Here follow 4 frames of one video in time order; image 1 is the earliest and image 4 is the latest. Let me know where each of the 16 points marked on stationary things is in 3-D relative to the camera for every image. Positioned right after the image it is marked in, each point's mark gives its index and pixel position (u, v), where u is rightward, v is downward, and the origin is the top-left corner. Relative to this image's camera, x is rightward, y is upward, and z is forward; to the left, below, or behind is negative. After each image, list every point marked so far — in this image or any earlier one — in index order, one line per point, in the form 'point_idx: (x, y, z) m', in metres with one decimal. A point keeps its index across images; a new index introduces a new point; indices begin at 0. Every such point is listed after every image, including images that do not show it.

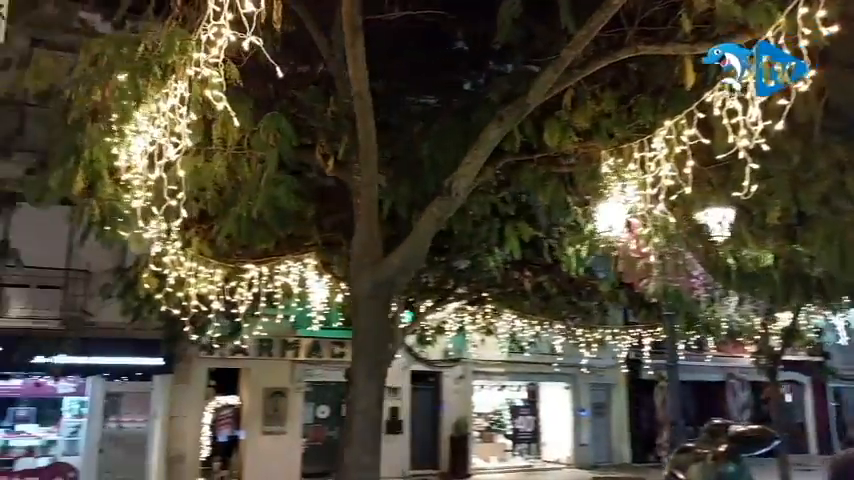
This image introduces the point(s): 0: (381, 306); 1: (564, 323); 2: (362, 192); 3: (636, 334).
0: (-0.4, -0.4, +4.8) m
1: (+2.6, -1.6, +13.3) m
2: (-0.4, +0.3, +4.5) m
3: (+4.7, -2.1, +15.9) m
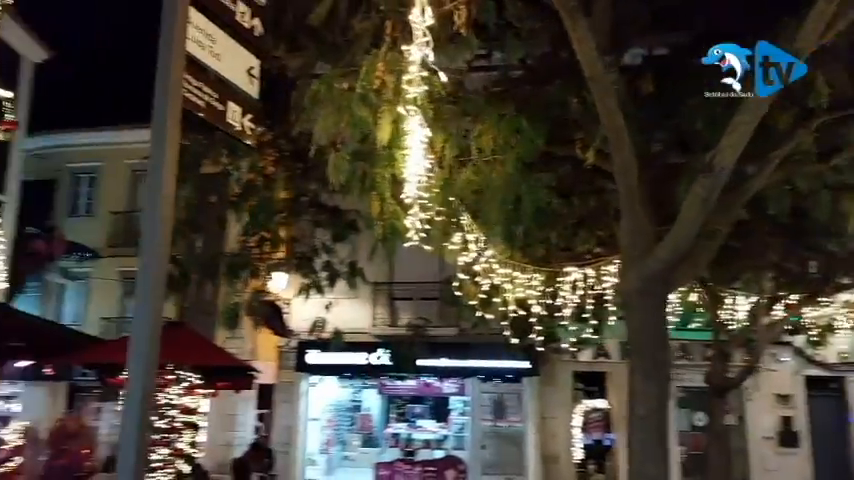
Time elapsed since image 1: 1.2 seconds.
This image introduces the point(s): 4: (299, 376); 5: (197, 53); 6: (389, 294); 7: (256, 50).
0: (+1.4, -0.4, +4.4) m
1: (+8.3, -1.1, +10.3) m
2: (+1.2, +0.4, +4.2) m
3: (+11.5, -1.4, +11.5) m
4: (-2.7, -2.9, +15.0) m
5: (-1.1, +0.8, +3.2) m
6: (-0.8, -1.2, +14.9) m
7: (-0.9, +1.0, +3.6) m
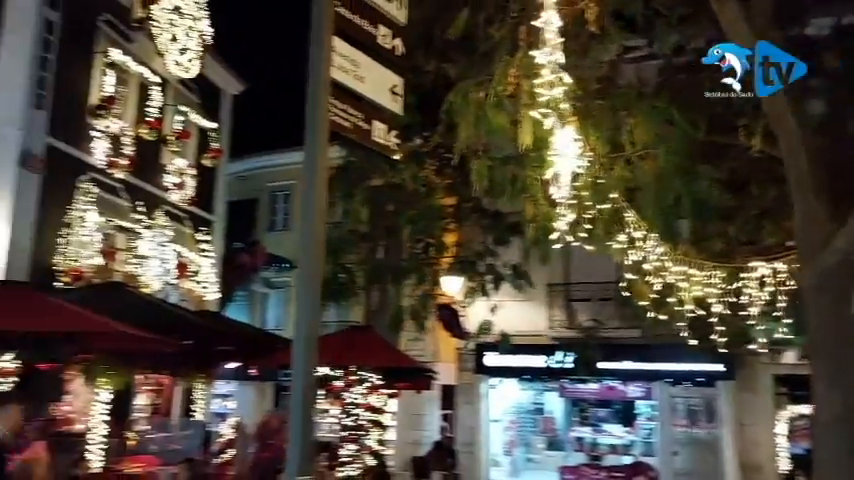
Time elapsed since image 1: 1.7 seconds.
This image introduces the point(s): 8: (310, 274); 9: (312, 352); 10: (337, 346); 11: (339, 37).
0: (+2.3, -0.3, +4.0) m
1: (+10.5, -0.7, +8.0) m
2: (+2.0, +0.4, +3.9) m
3: (+13.8, -0.9, +8.3) m
4: (+1.1, -3.0, +15.2) m
5: (-0.4, +0.8, +3.5) m
6: (+2.9, -1.2, +14.7) m
7: (-0.2, +0.9, +3.8) m
8: (-0.5, -0.2, +3.2) m
9: (-0.5, -0.5, +3.1) m
10: (-1.2, -1.3, +9.2) m
11: (-0.4, +1.0, +3.5) m
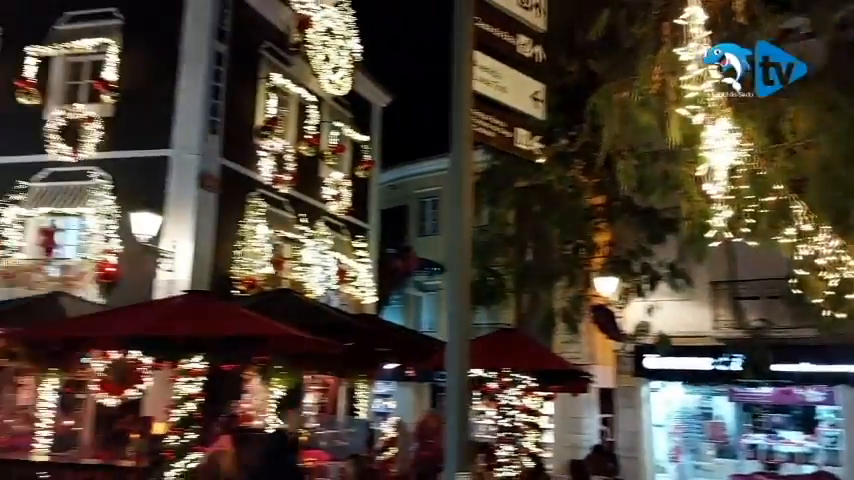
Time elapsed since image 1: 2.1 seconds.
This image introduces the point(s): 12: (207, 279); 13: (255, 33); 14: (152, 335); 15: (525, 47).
0: (+3.1, -0.3, +3.5) m
1: (+11.9, -0.3, +5.7) m
2: (+2.8, +0.5, +3.5) m
3: (+15.3, -0.4, +5.3) m
4: (+4.4, -2.9, +14.7) m
5: (+0.3, +0.8, +3.6) m
6: (+5.9, -1.1, +13.9) m
7: (+0.6, +0.9, +3.9) m
8: (+0.1, -0.2, +3.3) m
9: (+0.2, -0.5, +3.2) m
10: (+0.8, -1.4, +9.3) m
11: (+0.3, +1.0, +3.6) m
12: (-4.2, -0.7, +13.4) m
13: (-3.7, +4.5, +15.3) m
14: (-3.0, -1.0, +7.6) m
15: (+0.5, +1.1, +3.9) m
